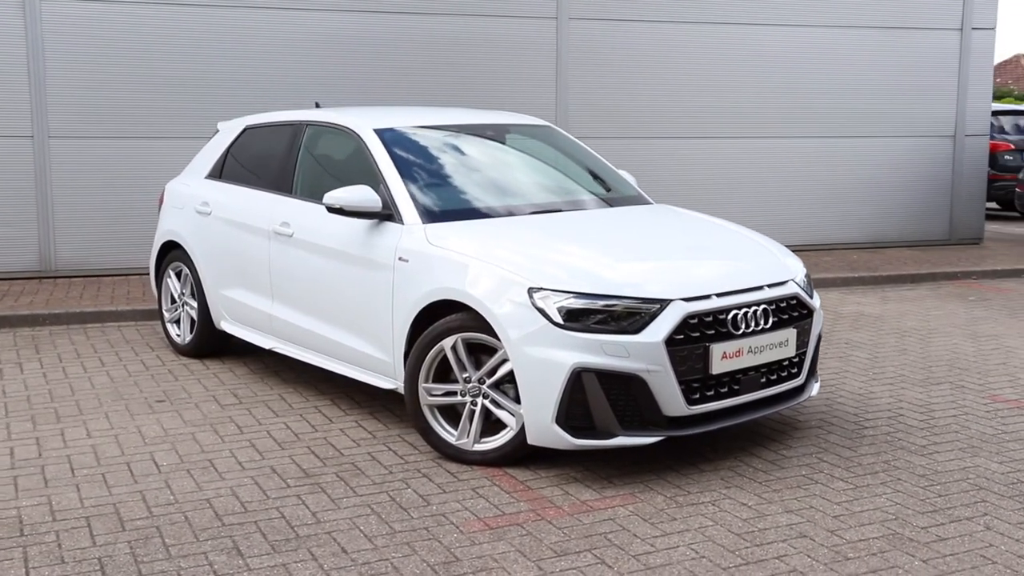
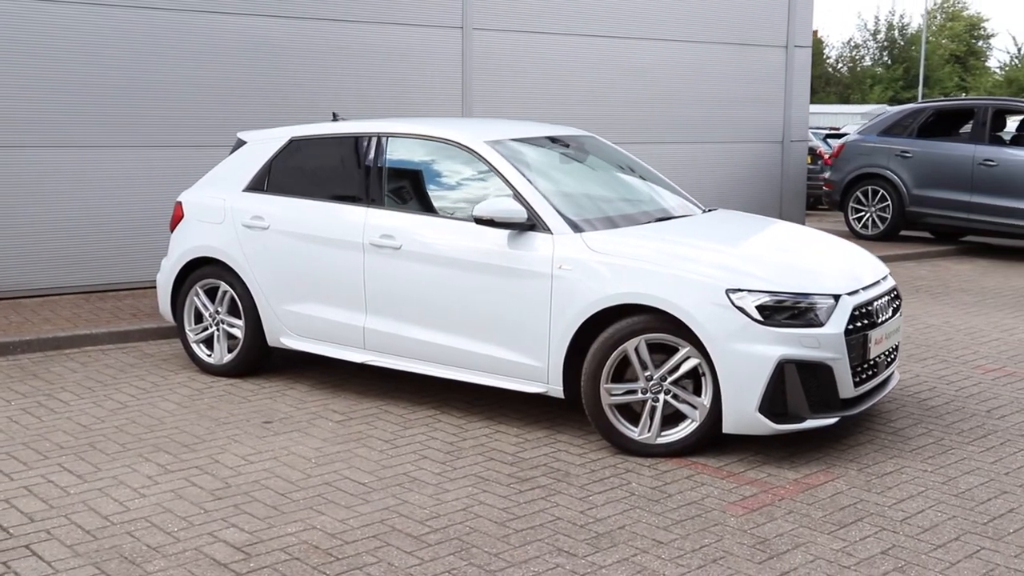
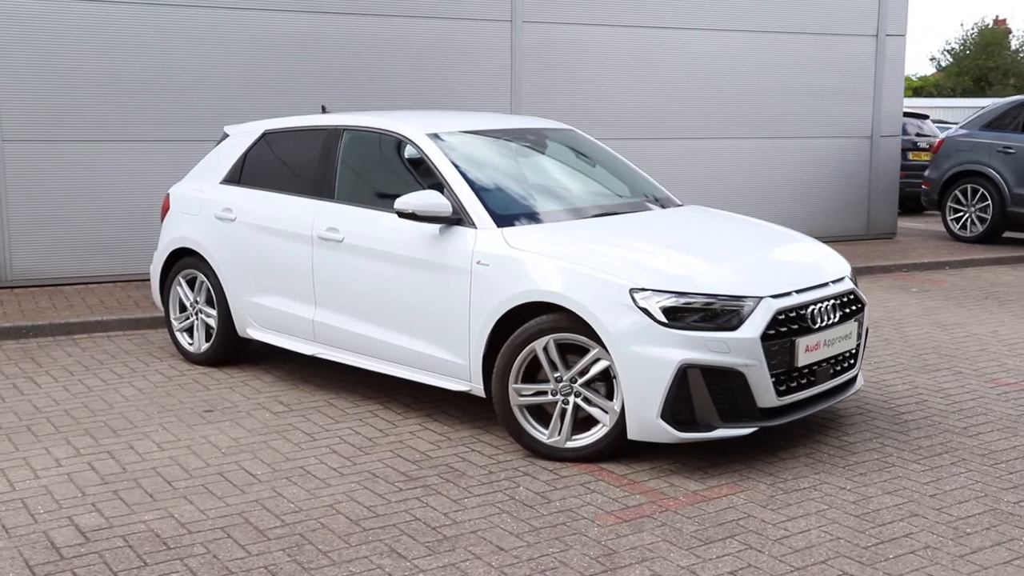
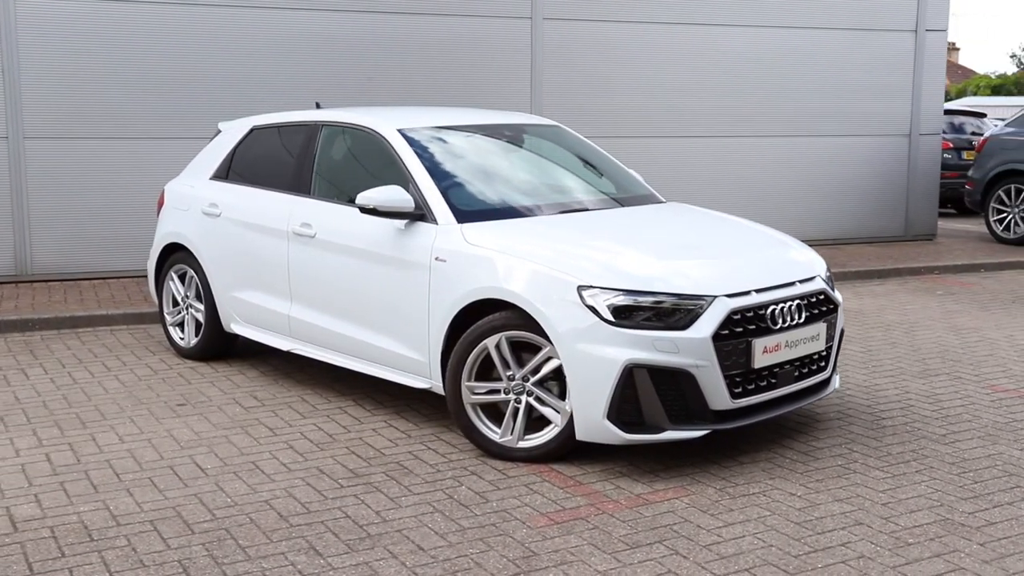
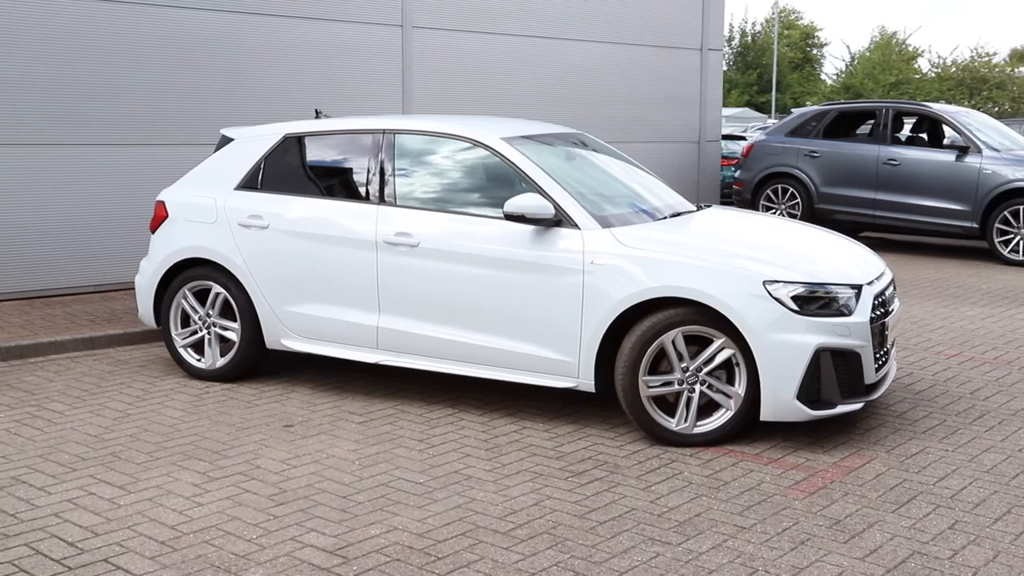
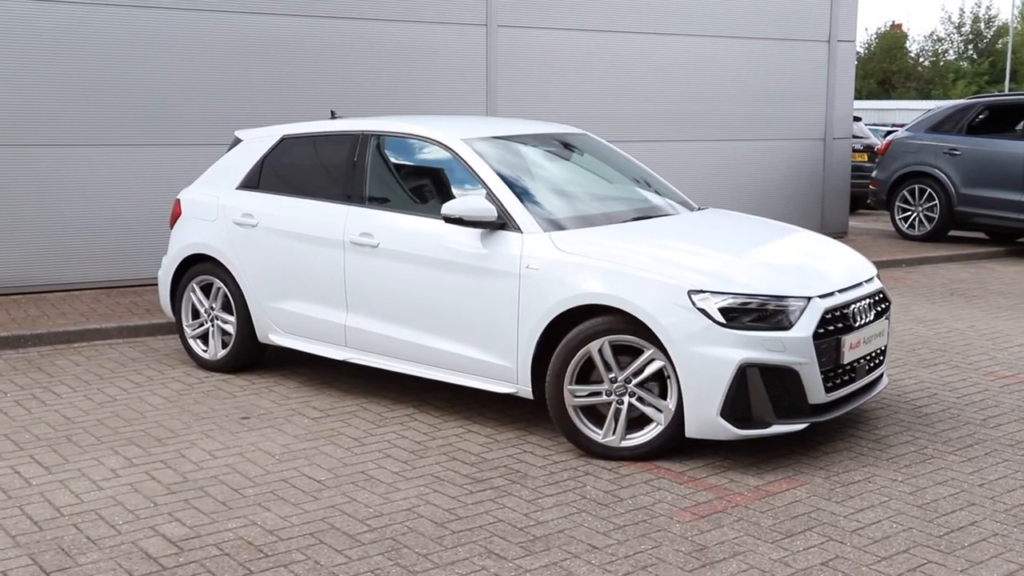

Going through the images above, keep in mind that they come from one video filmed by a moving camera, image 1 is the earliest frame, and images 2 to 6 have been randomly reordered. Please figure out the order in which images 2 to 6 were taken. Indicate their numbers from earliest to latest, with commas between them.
4, 3, 6, 2, 5
